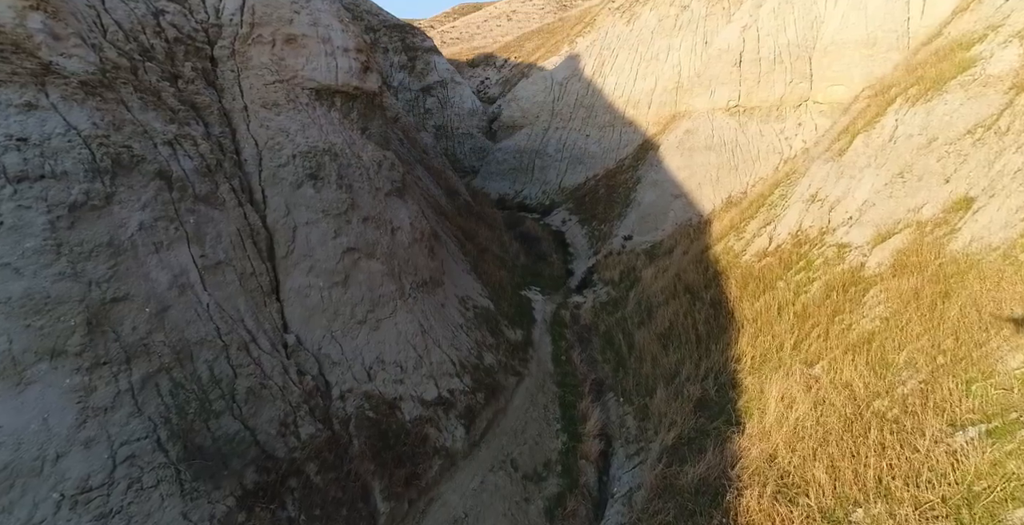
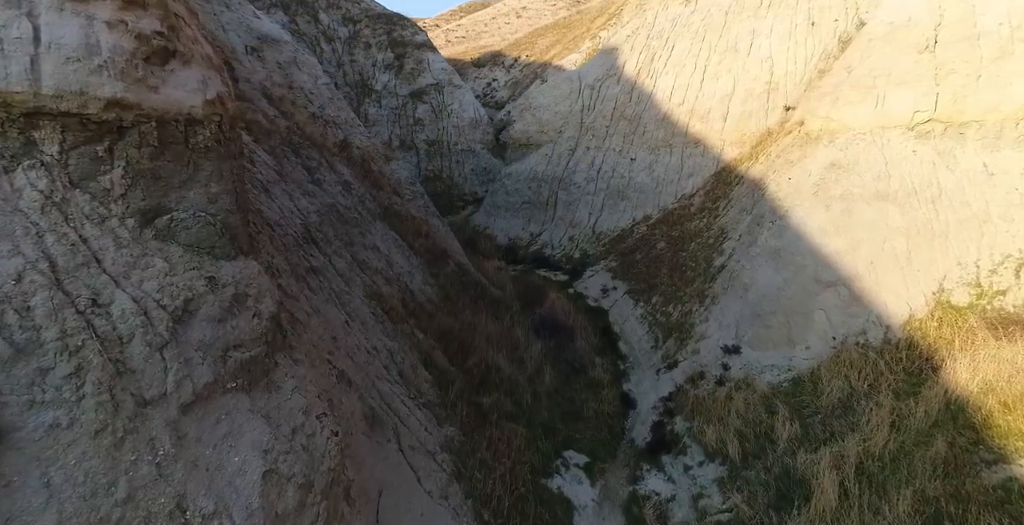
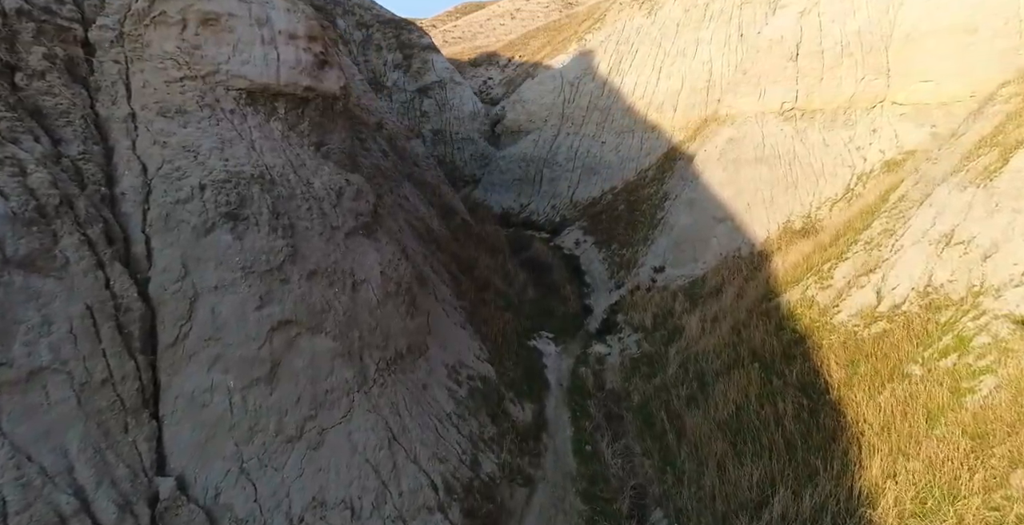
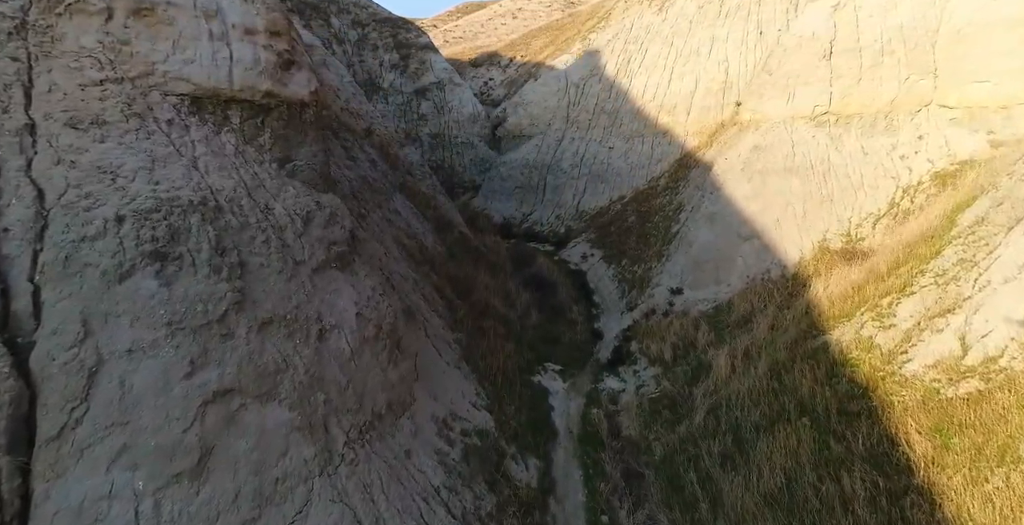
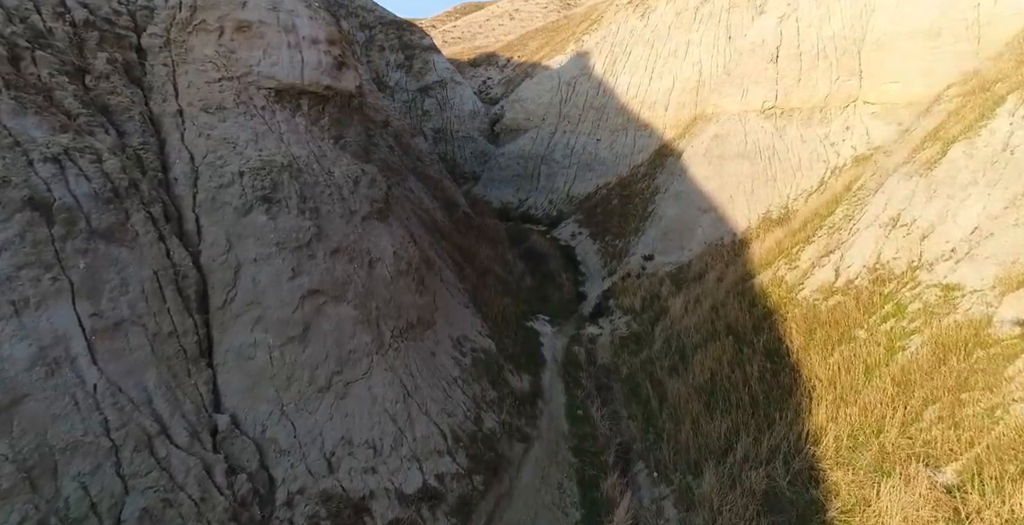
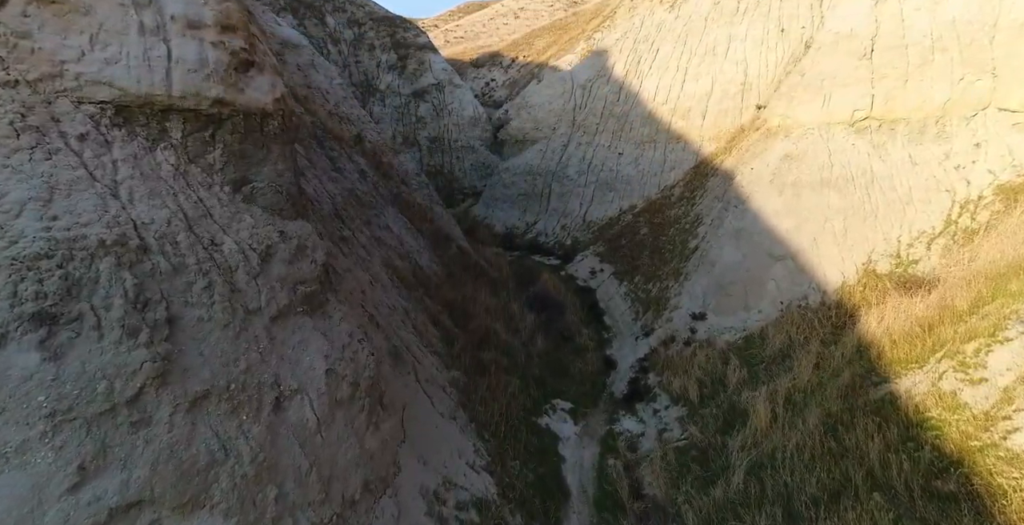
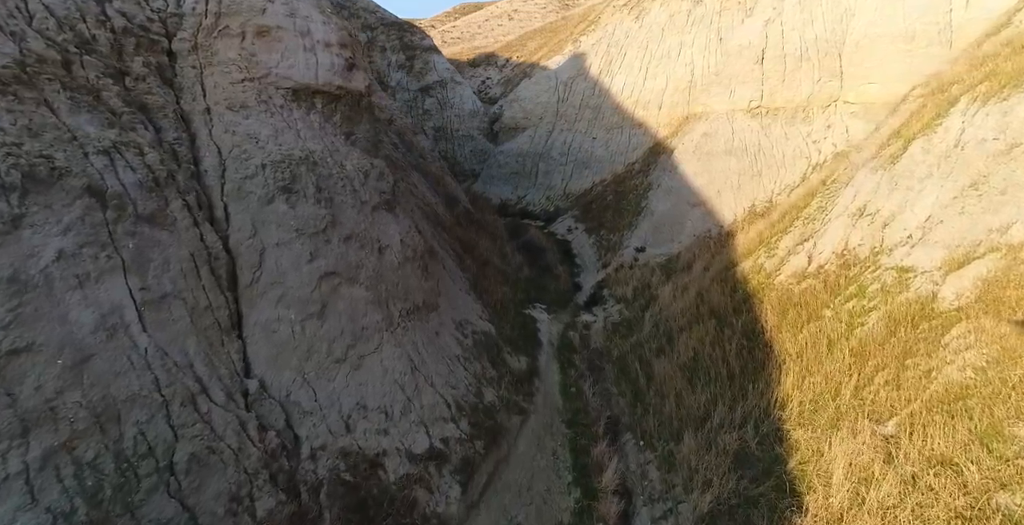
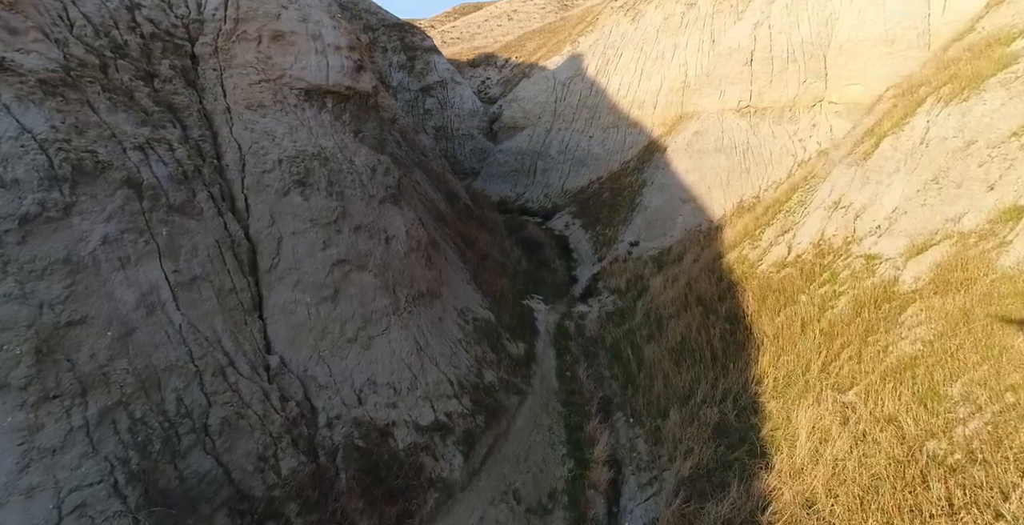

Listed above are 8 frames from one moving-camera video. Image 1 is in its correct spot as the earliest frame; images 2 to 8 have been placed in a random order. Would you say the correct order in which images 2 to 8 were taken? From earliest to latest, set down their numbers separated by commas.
8, 7, 5, 3, 4, 6, 2
